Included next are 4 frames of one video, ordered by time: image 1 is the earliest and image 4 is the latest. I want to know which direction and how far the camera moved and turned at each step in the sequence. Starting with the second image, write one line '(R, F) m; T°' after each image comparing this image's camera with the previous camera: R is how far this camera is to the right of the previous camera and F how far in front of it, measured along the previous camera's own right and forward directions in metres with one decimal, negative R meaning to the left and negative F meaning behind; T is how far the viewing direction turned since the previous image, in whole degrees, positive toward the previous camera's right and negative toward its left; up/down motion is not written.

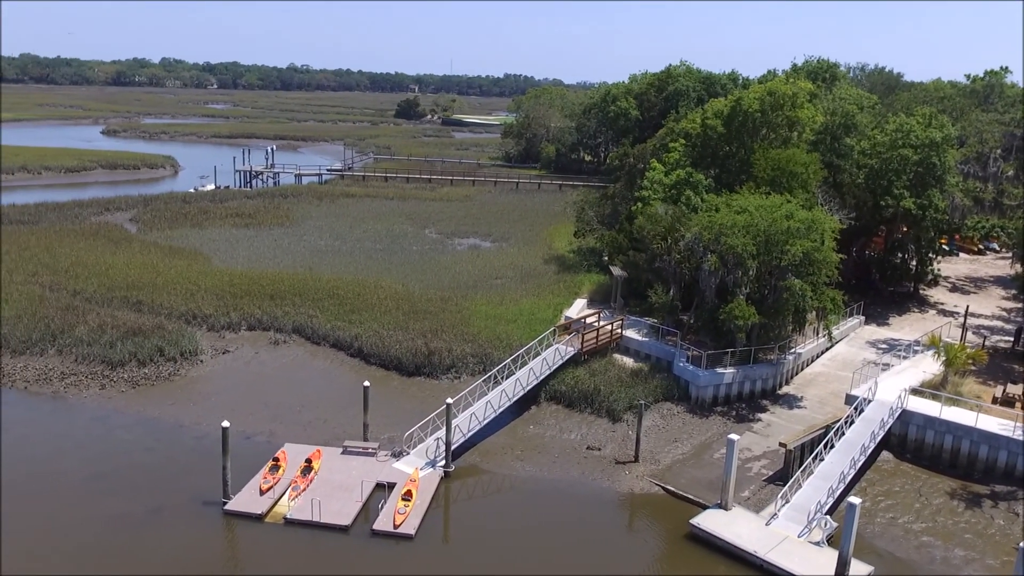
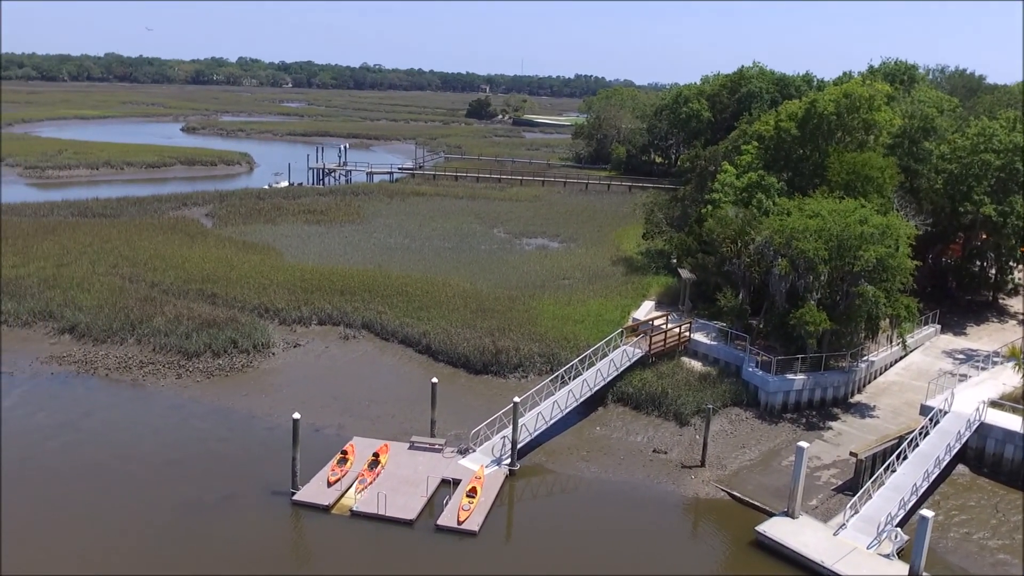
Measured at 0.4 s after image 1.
(0.0, 0.0) m; -4°
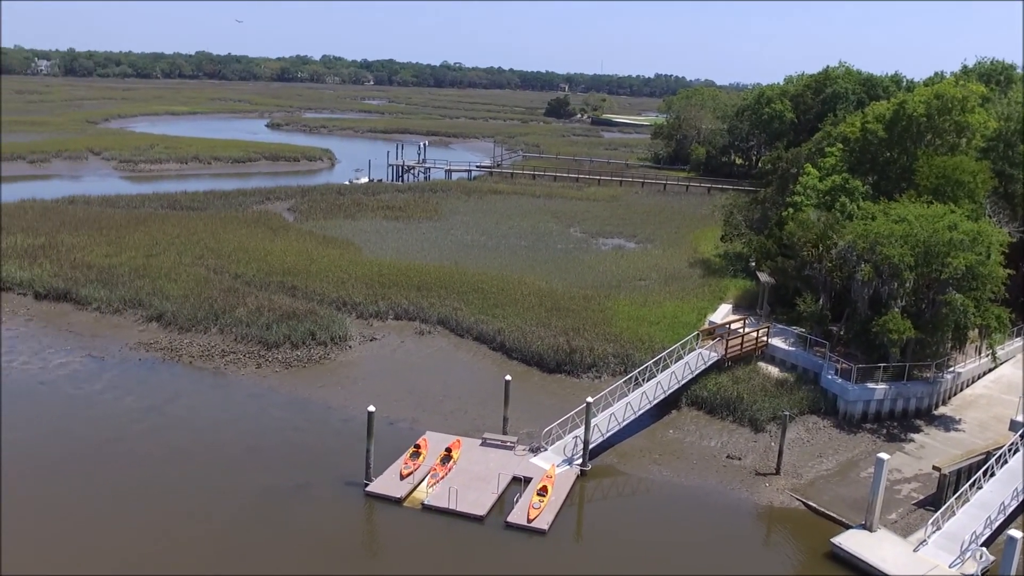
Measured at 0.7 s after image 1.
(0.0, 0.0) m; -4°
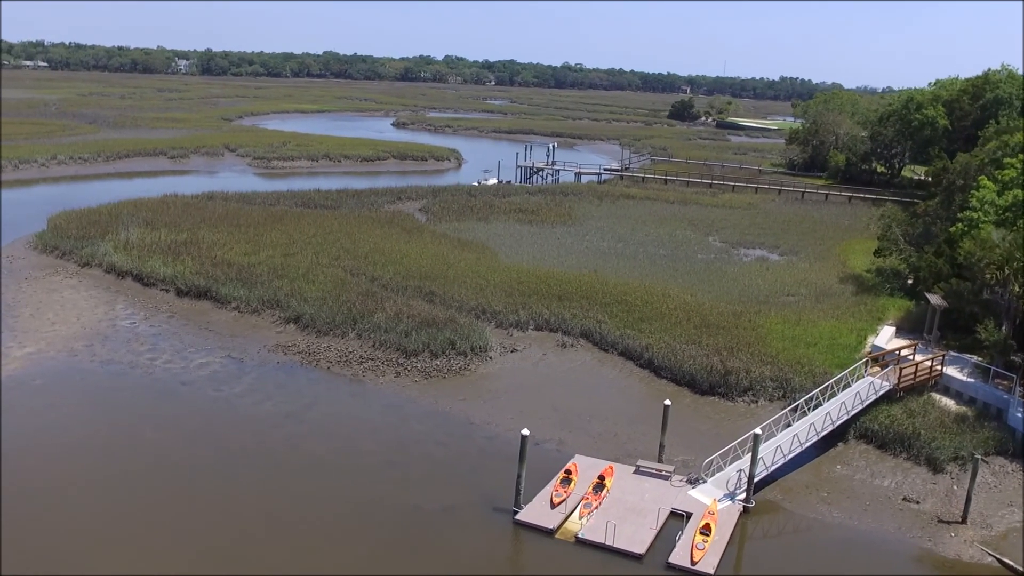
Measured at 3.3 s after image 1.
(-0.8, +0.9) m; -7°
